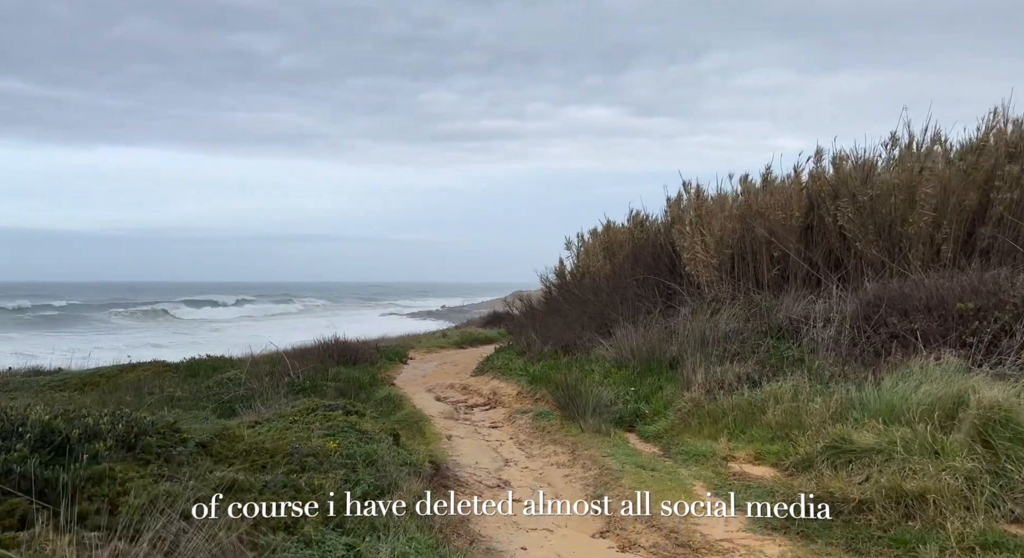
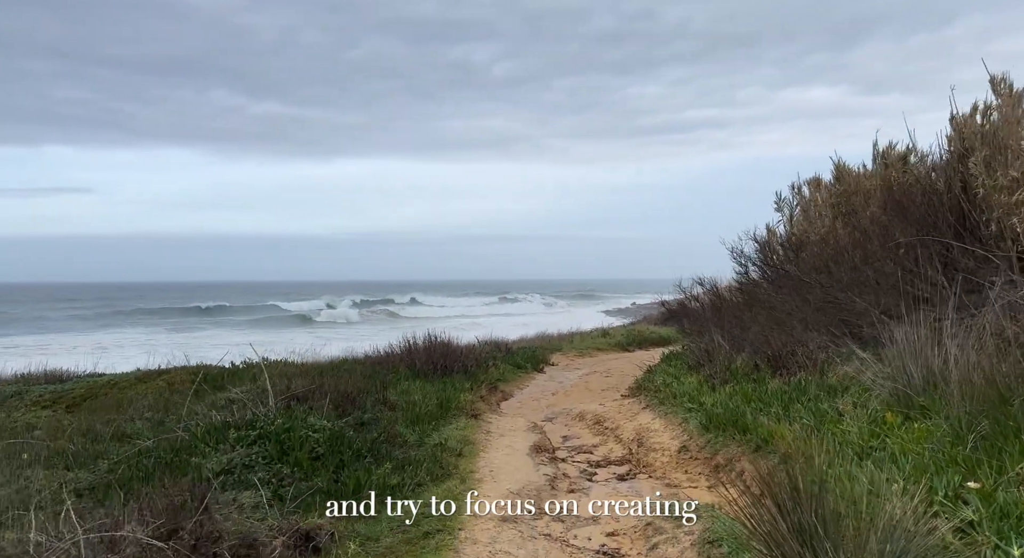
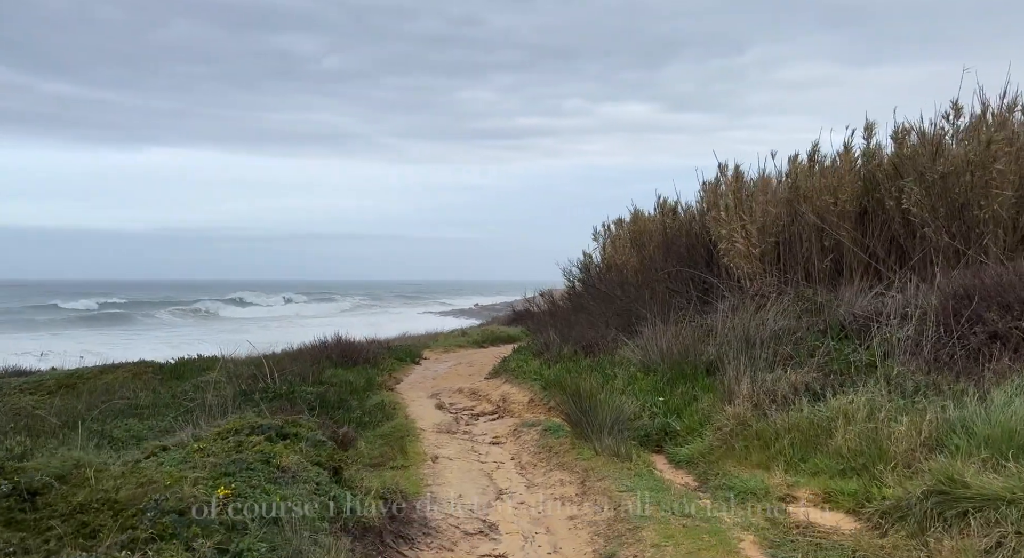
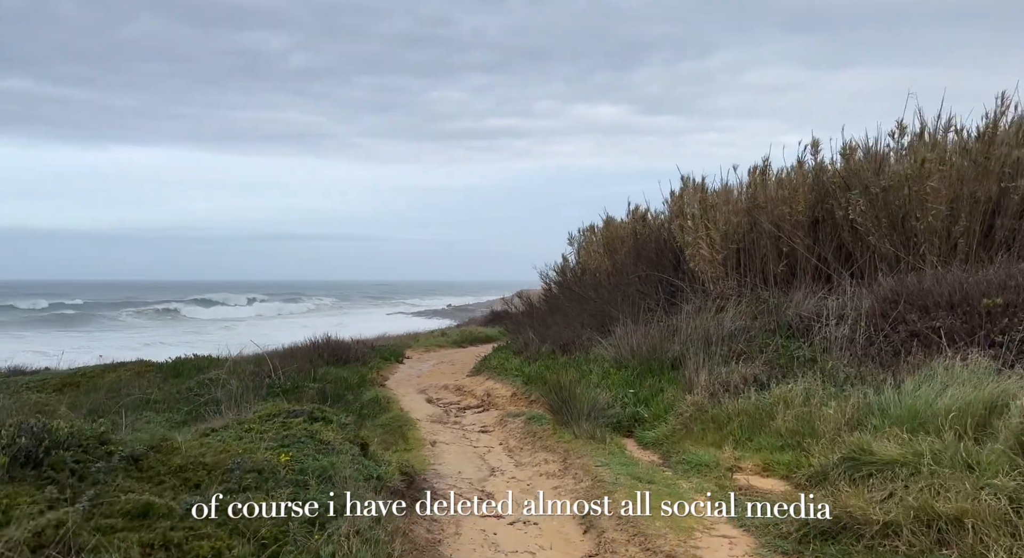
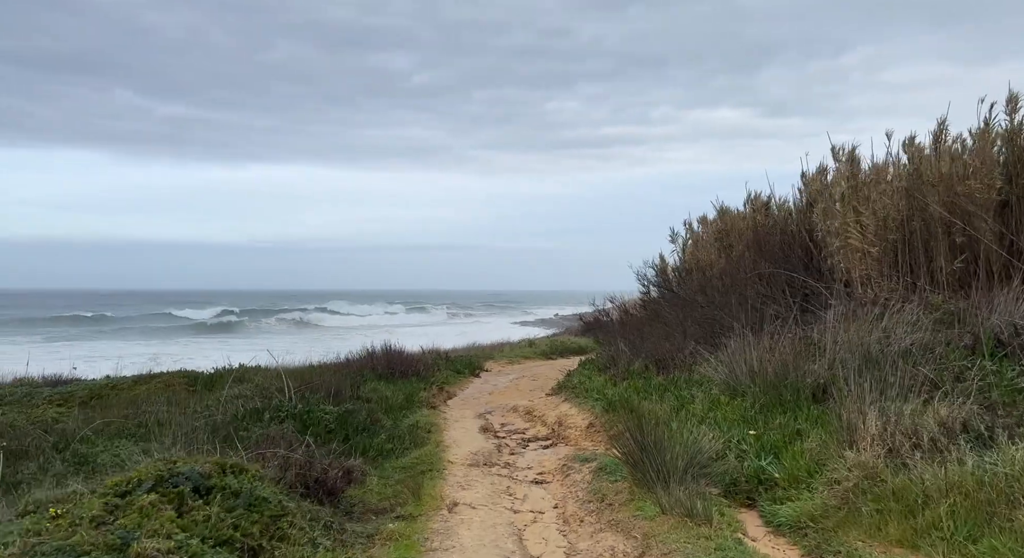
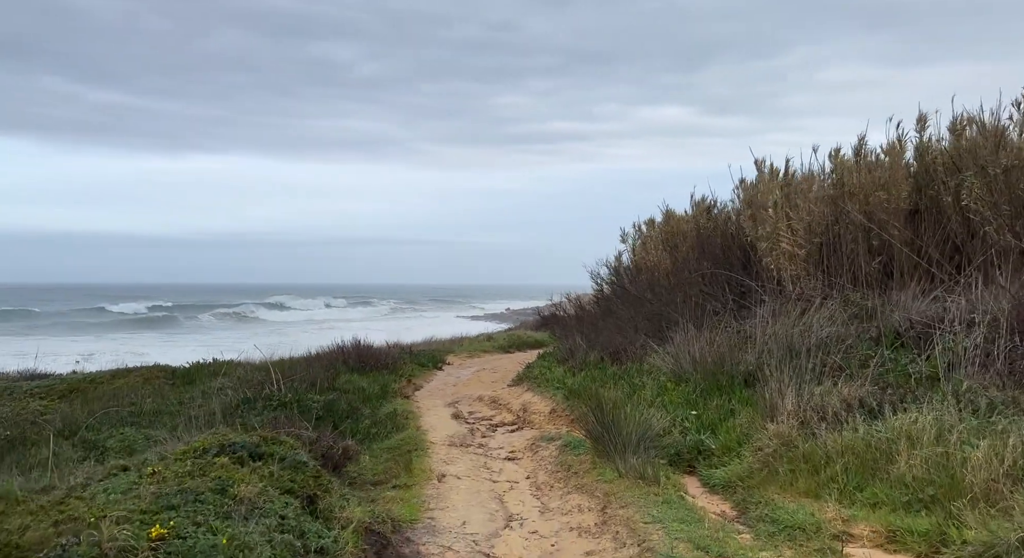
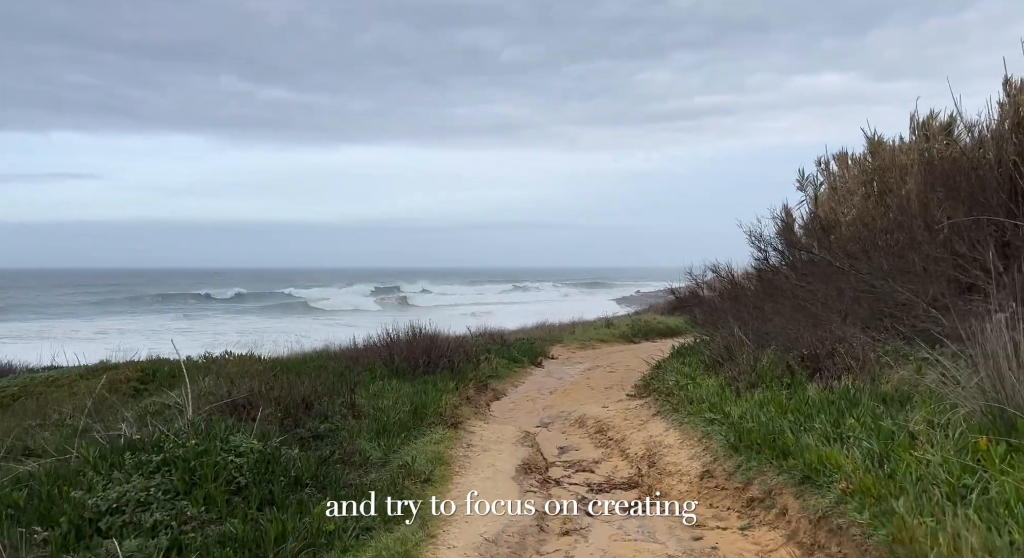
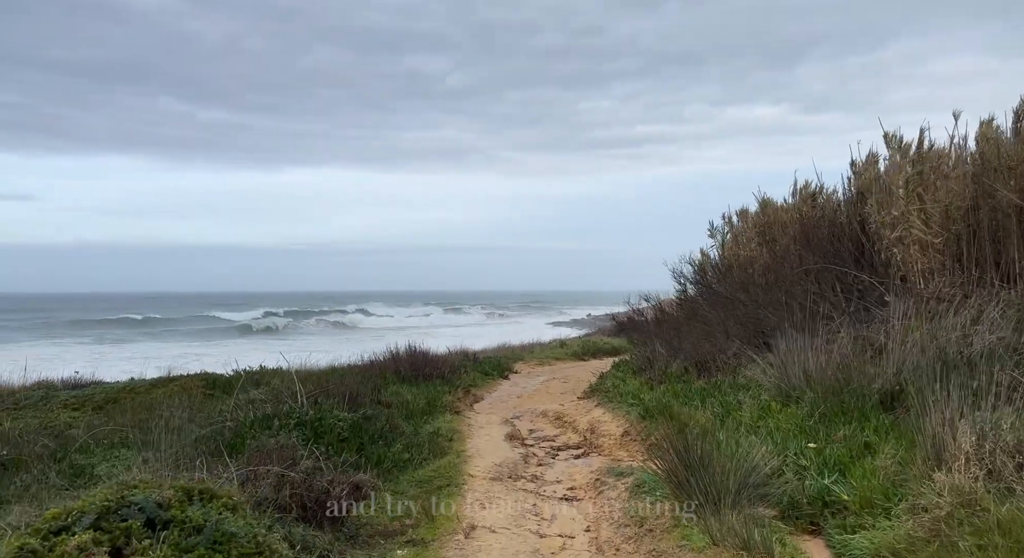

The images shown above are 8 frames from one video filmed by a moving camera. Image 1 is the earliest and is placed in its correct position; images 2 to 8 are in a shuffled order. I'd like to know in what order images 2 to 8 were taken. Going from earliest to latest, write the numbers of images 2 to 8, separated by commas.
4, 3, 6, 5, 8, 2, 7
